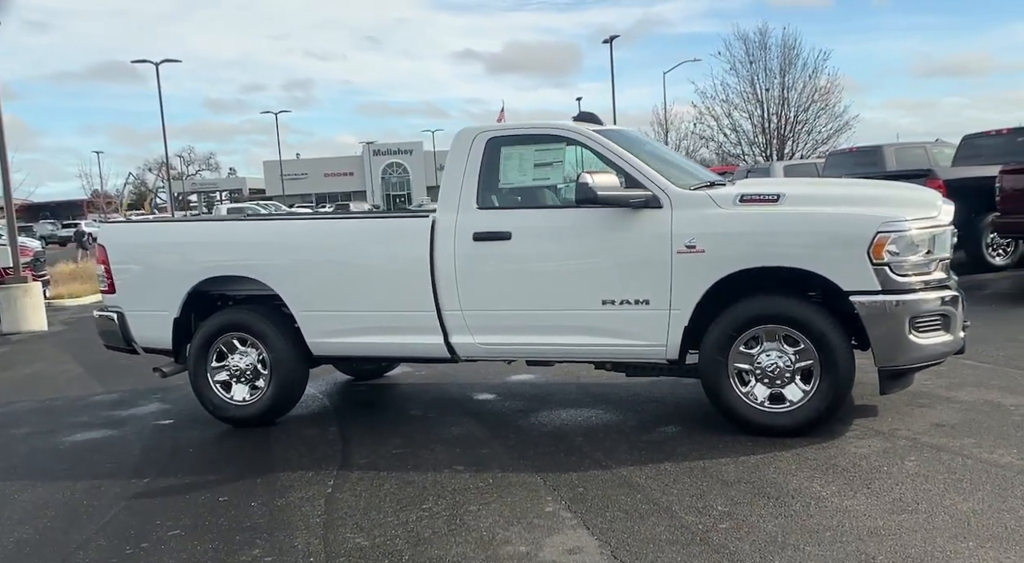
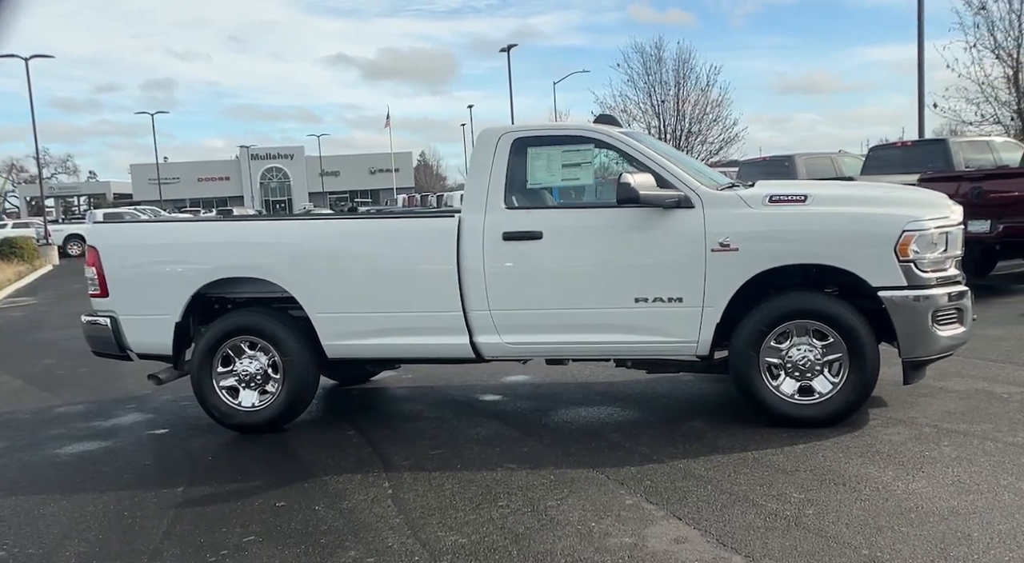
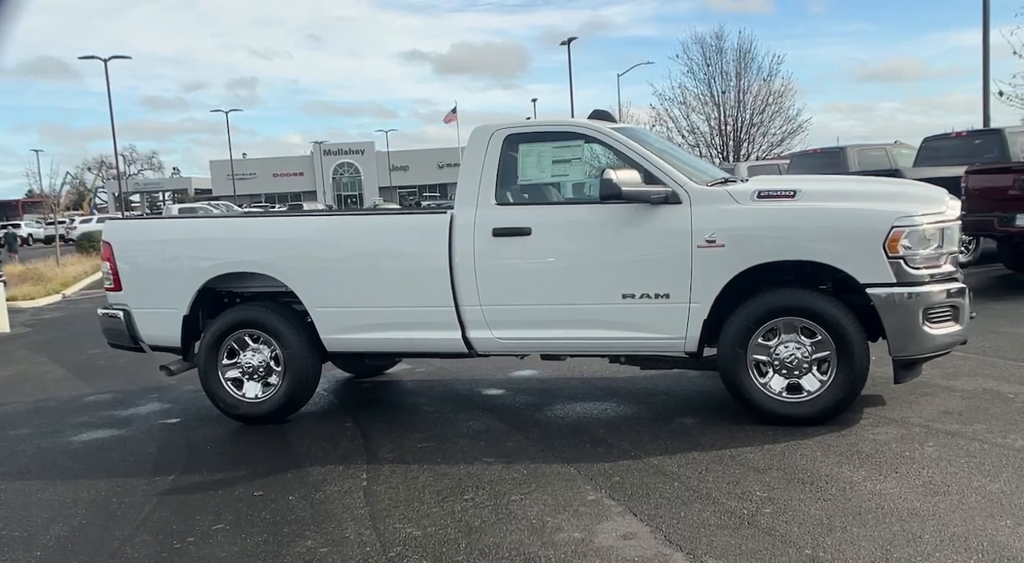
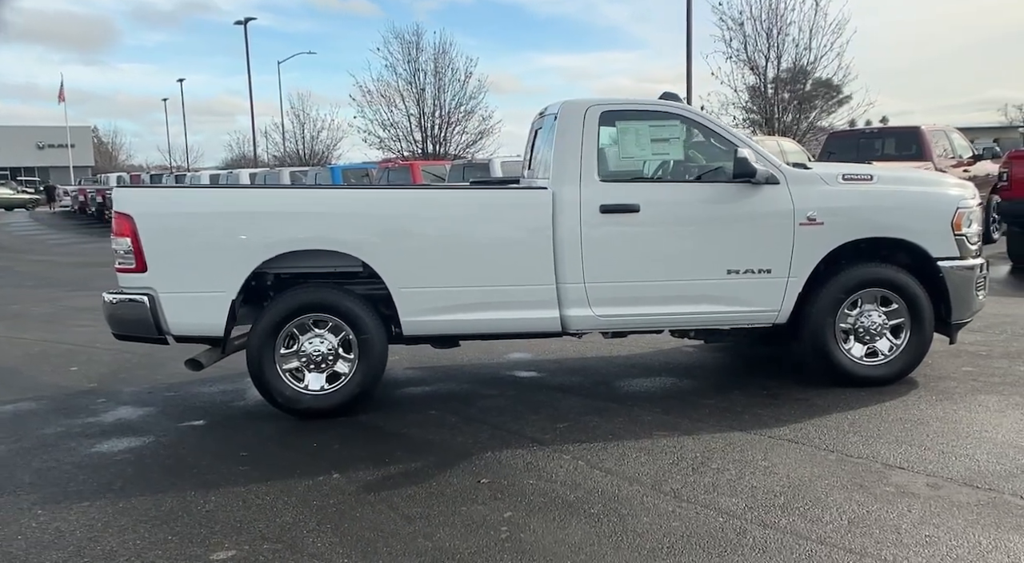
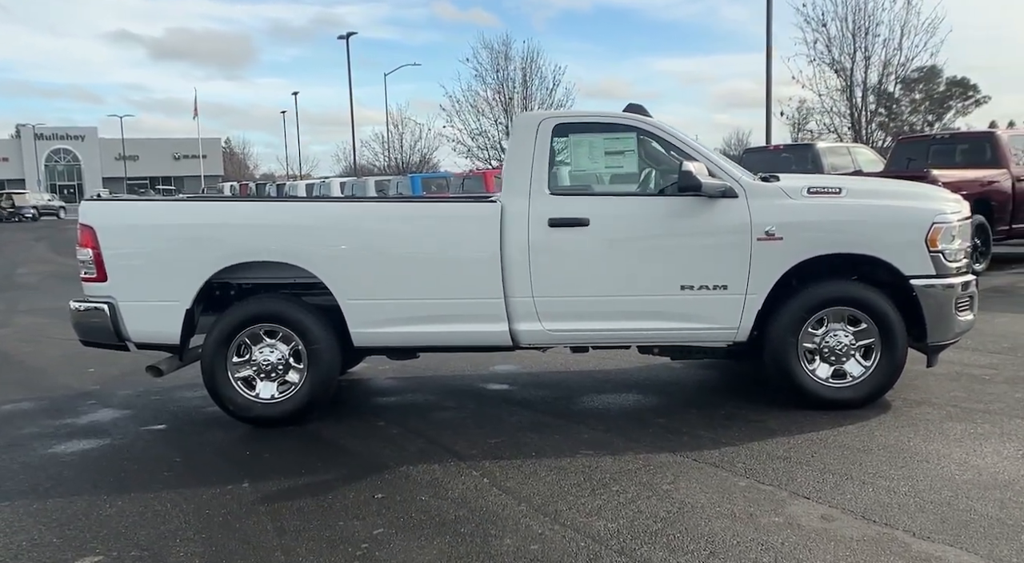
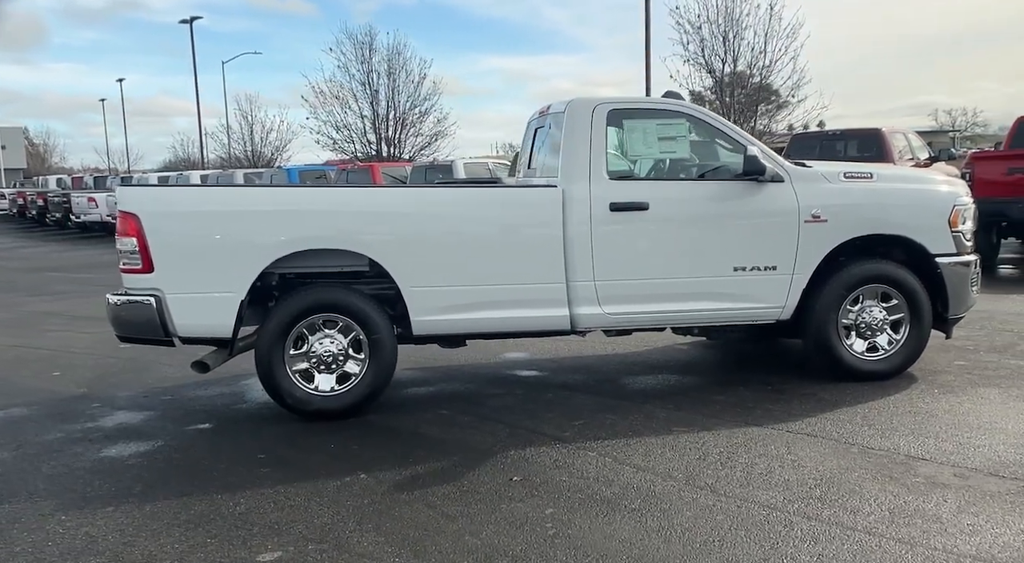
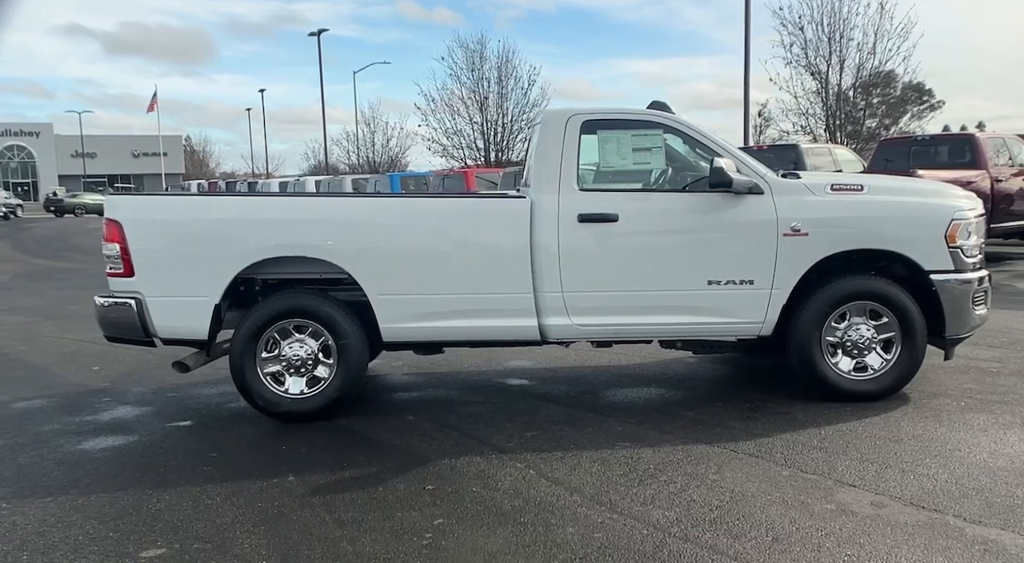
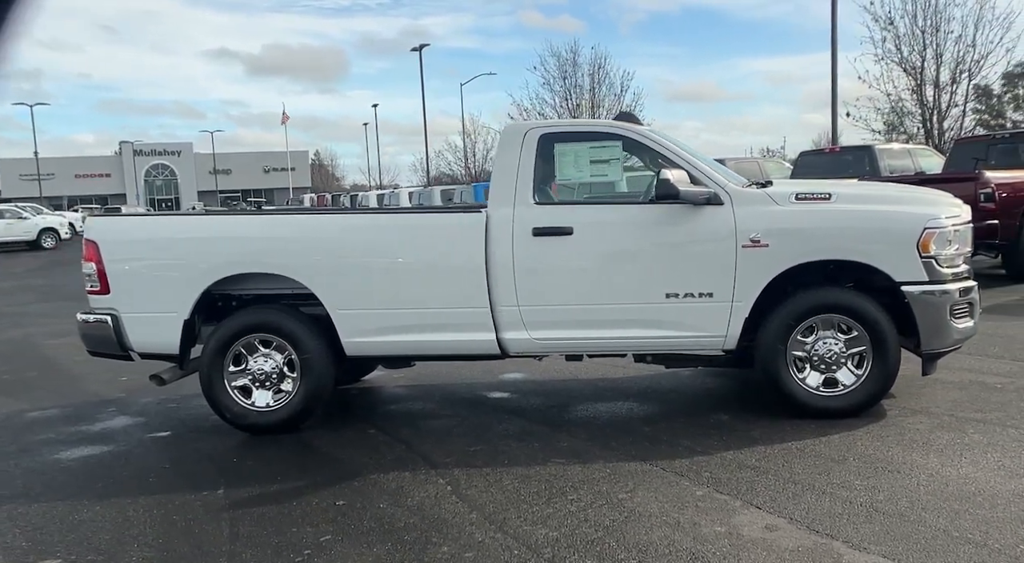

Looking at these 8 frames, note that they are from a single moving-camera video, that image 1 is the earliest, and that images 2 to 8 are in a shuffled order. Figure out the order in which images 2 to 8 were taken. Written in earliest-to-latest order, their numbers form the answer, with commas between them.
3, 2, 8, 5, 7, 4, 6
